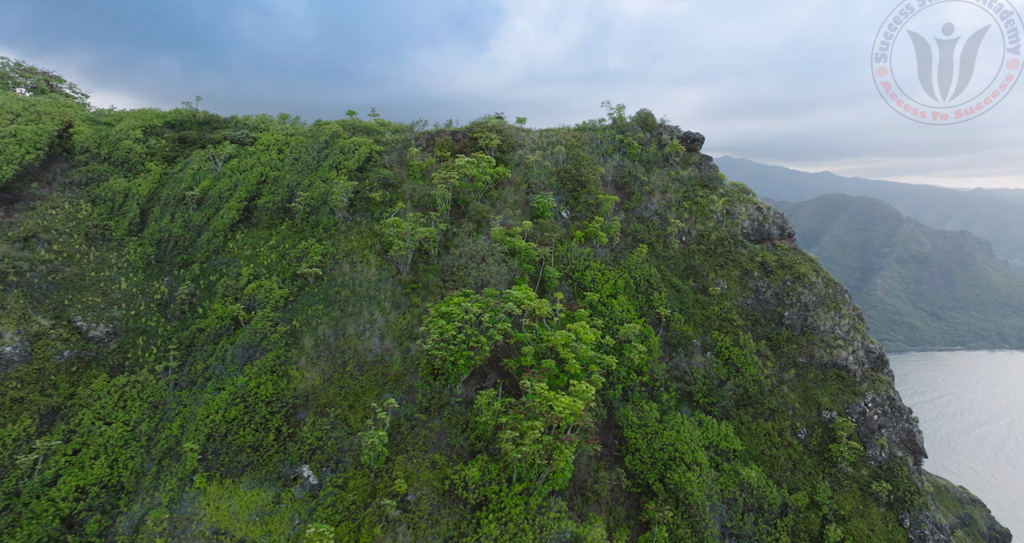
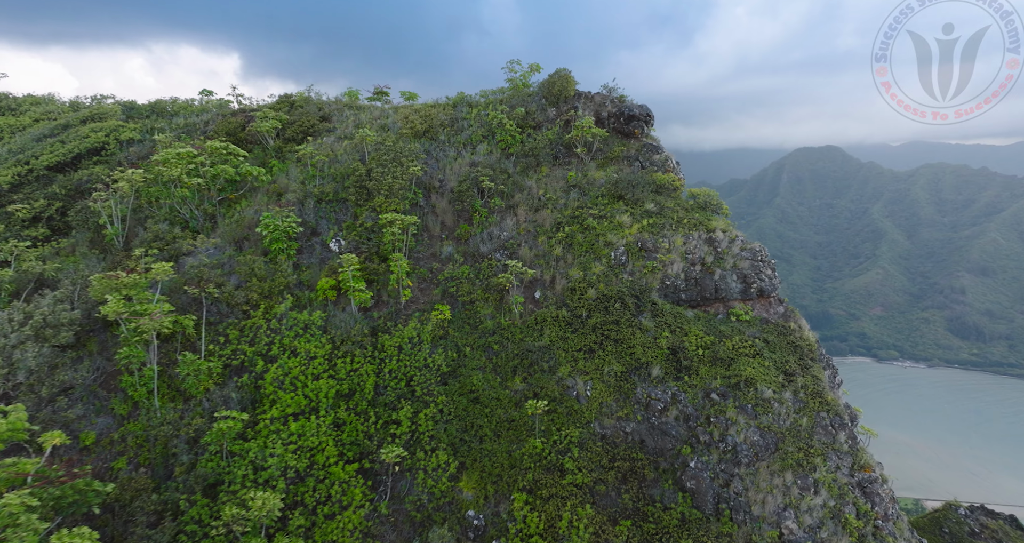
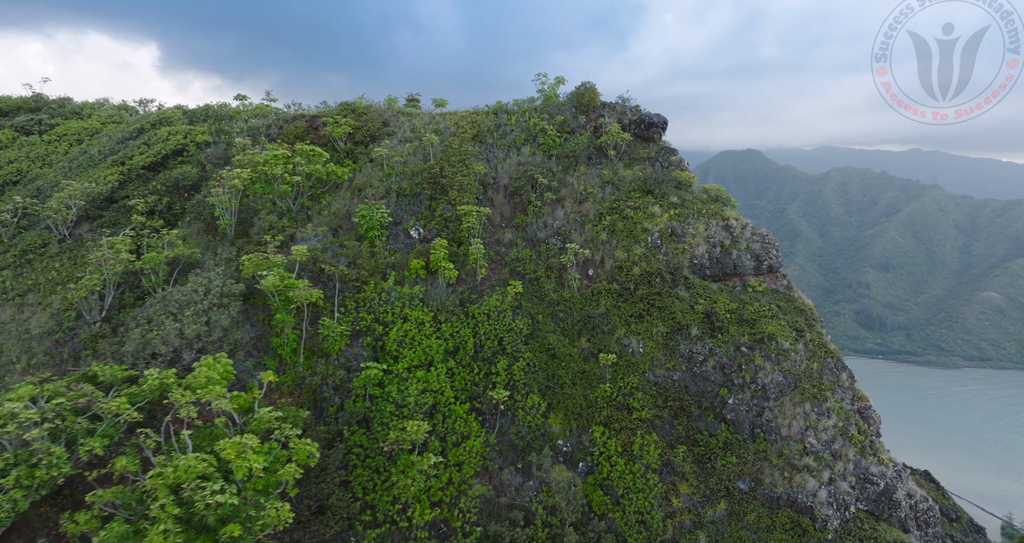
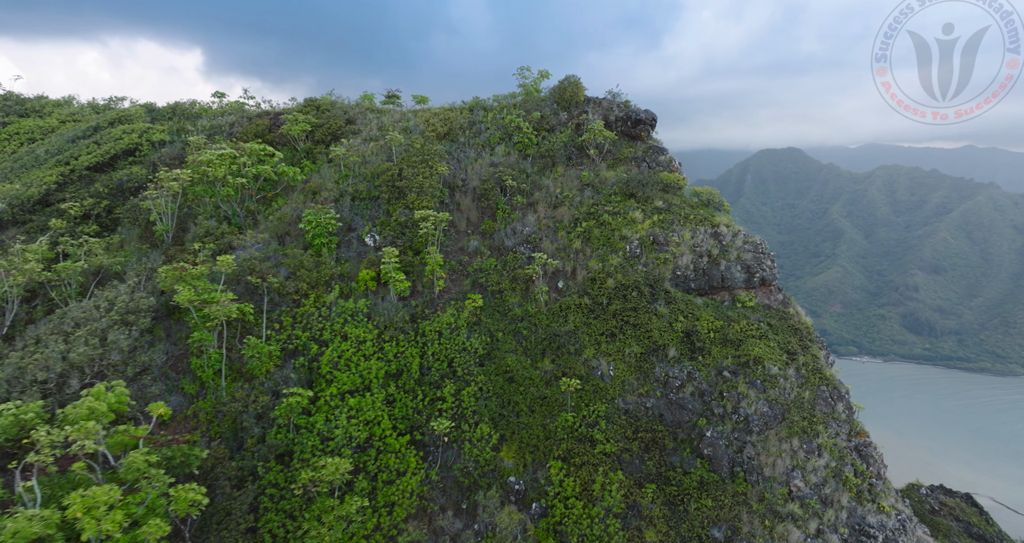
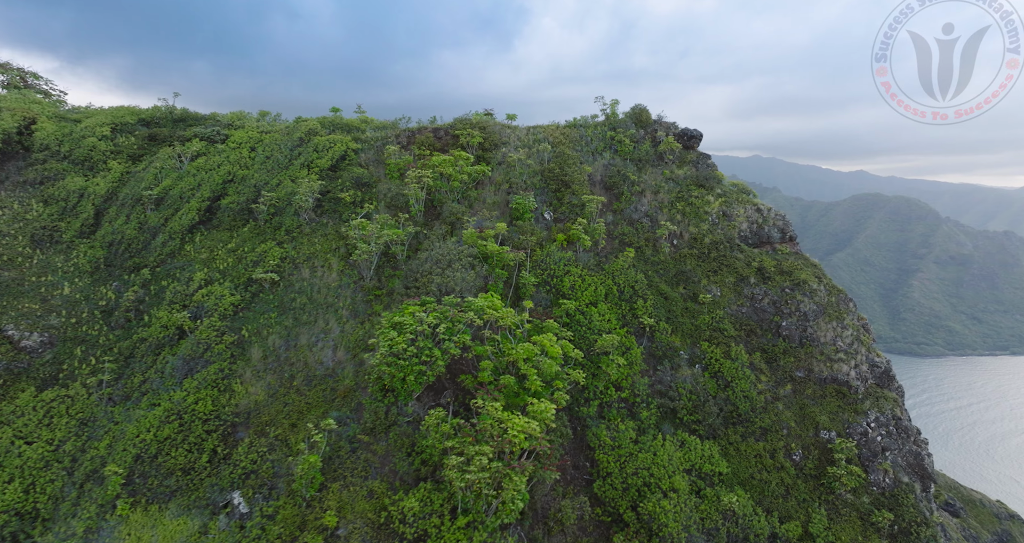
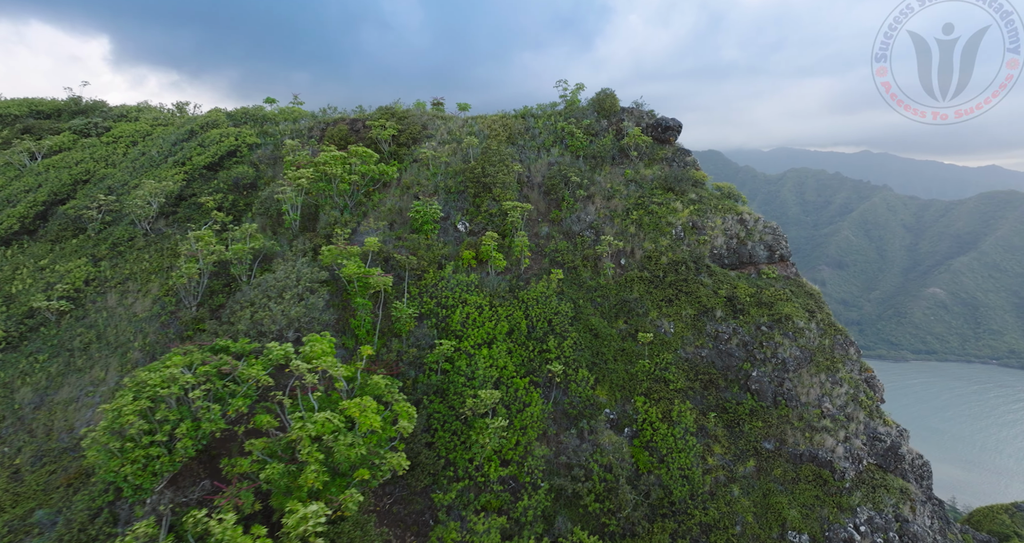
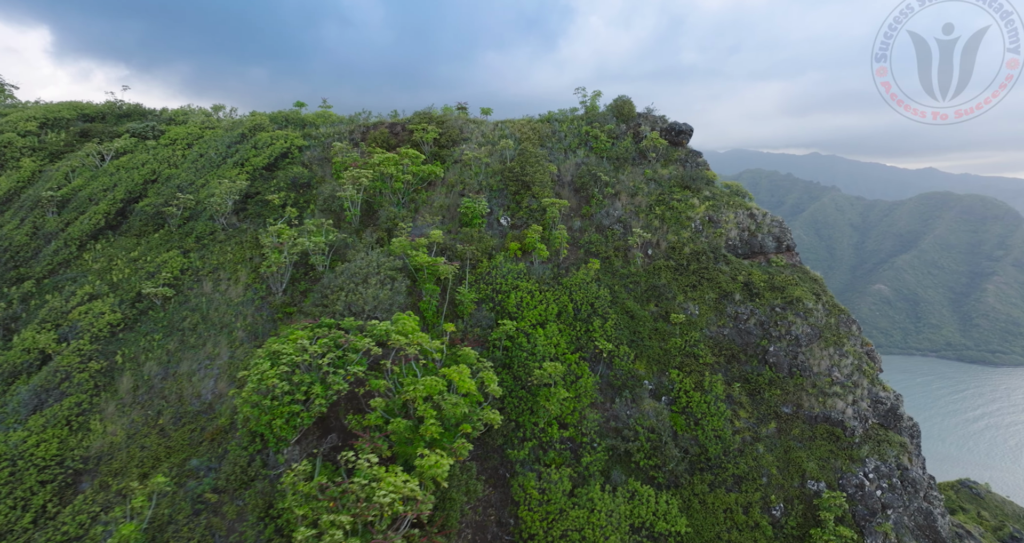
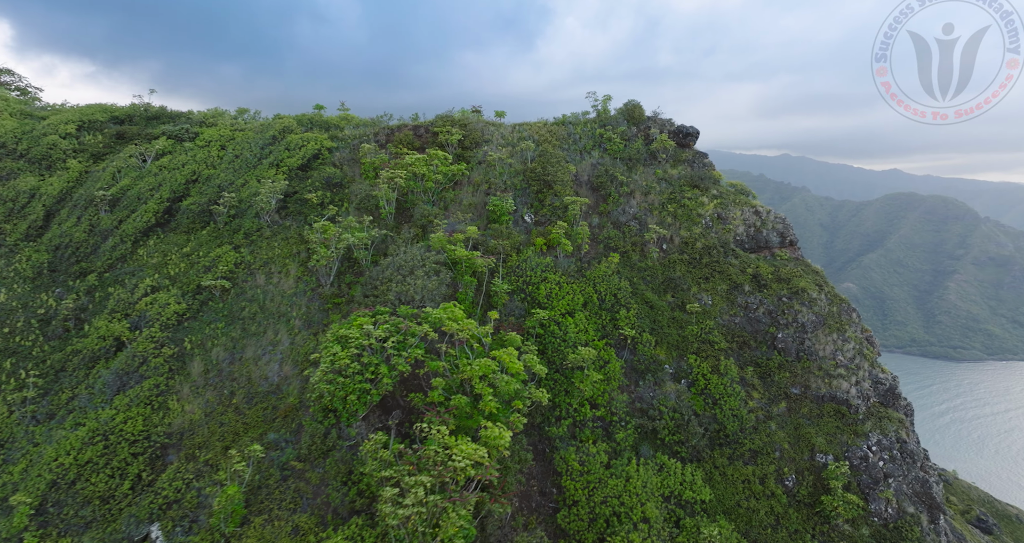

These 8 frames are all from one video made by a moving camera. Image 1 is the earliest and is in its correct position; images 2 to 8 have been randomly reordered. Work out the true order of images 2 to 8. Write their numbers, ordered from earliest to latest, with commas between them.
5, 8, 7, 6, 3, 4, 2
